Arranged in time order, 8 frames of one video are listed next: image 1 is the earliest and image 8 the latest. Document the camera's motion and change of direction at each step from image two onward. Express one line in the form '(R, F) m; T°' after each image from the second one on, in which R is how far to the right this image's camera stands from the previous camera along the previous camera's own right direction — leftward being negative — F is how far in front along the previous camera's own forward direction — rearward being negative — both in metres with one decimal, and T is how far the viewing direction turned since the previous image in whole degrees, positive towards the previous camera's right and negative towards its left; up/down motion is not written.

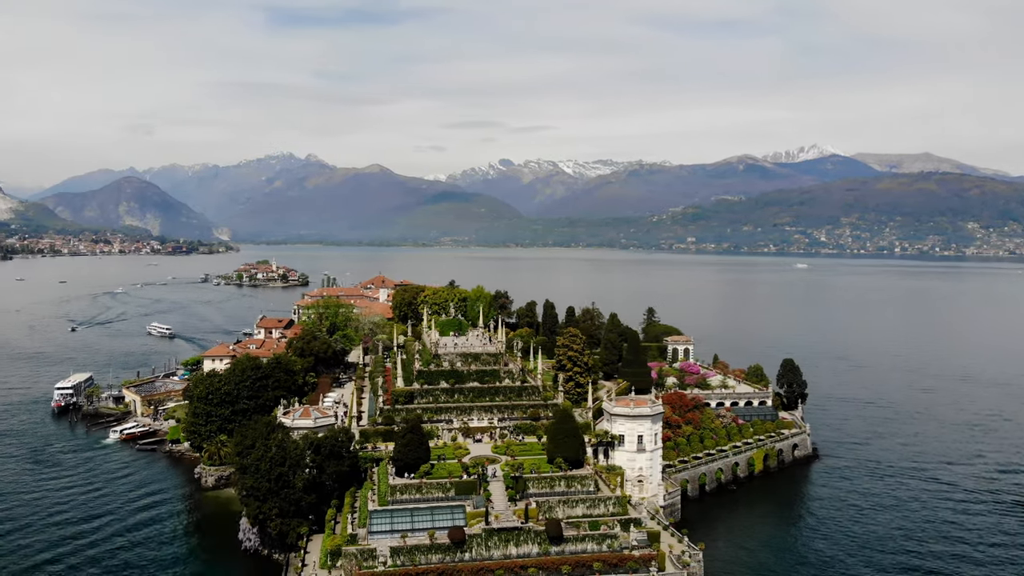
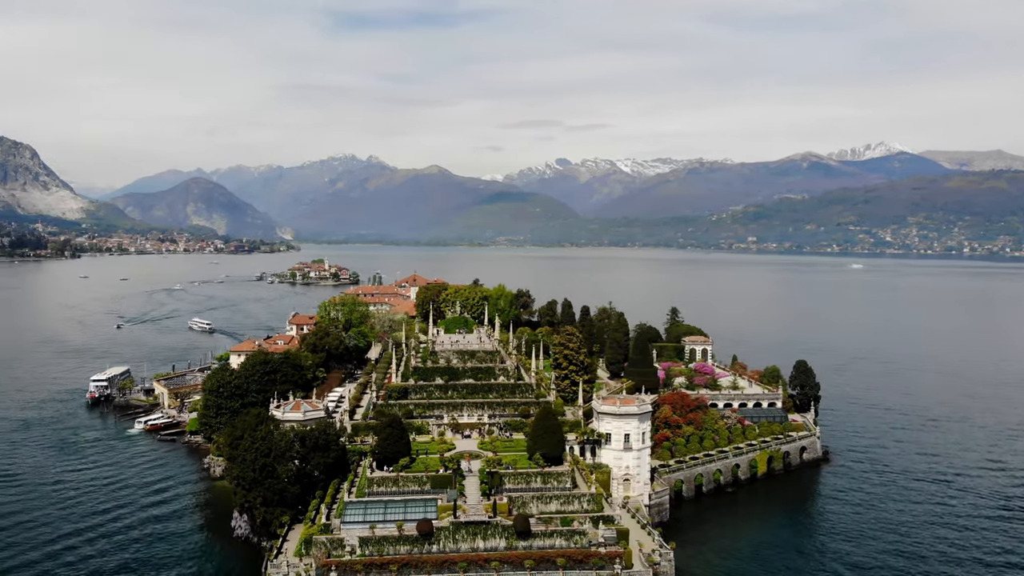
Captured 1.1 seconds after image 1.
(+4.0, -0.5) m; -4°
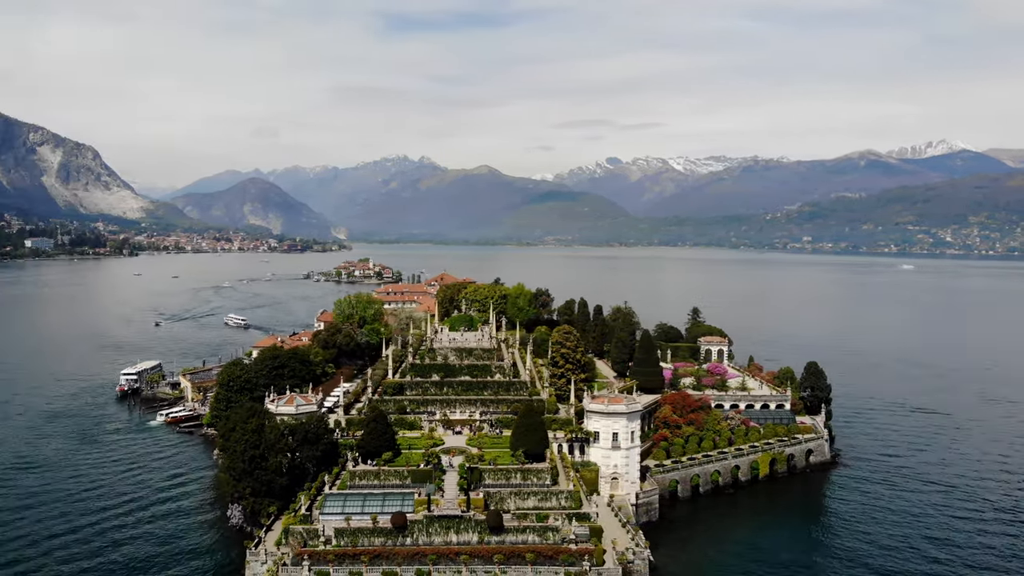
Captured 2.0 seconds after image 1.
(+3.5, -0.4) m; -4°
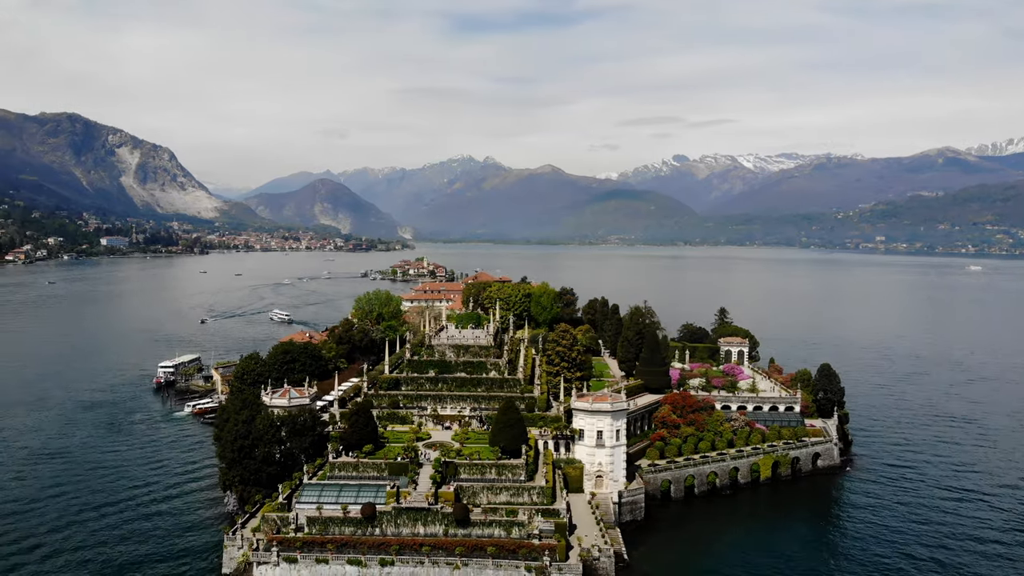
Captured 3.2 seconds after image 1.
(+4.6, -0.4) m; -5°
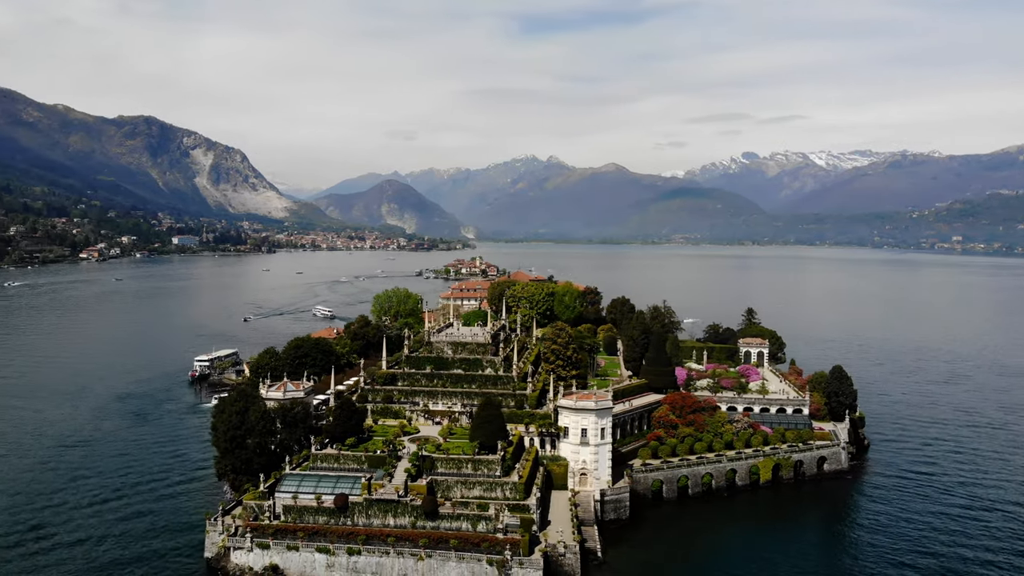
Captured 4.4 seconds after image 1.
(+4.6, -0.4) m; -5°
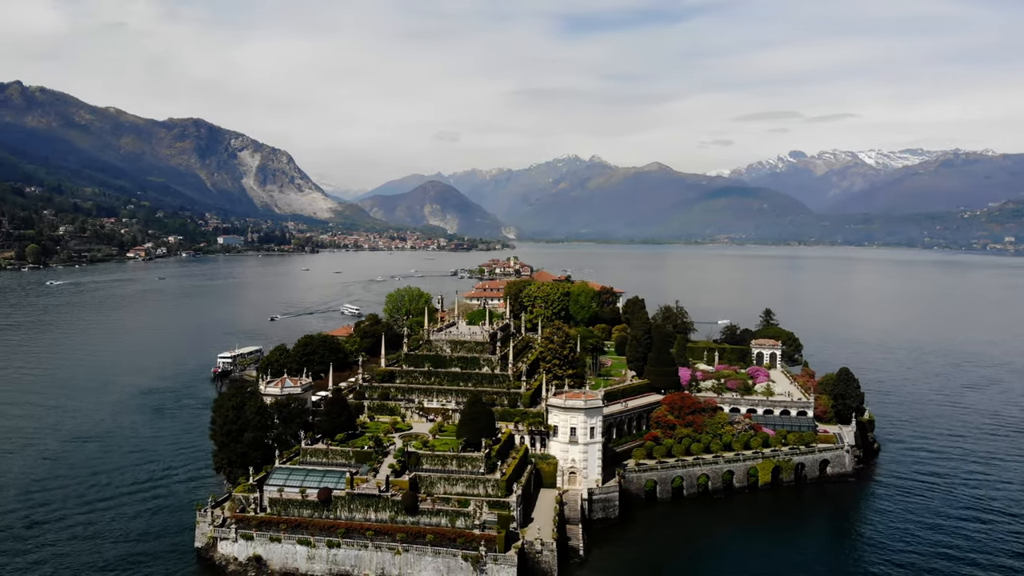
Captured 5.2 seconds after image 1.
(+3.1, -0.3) m; -3°
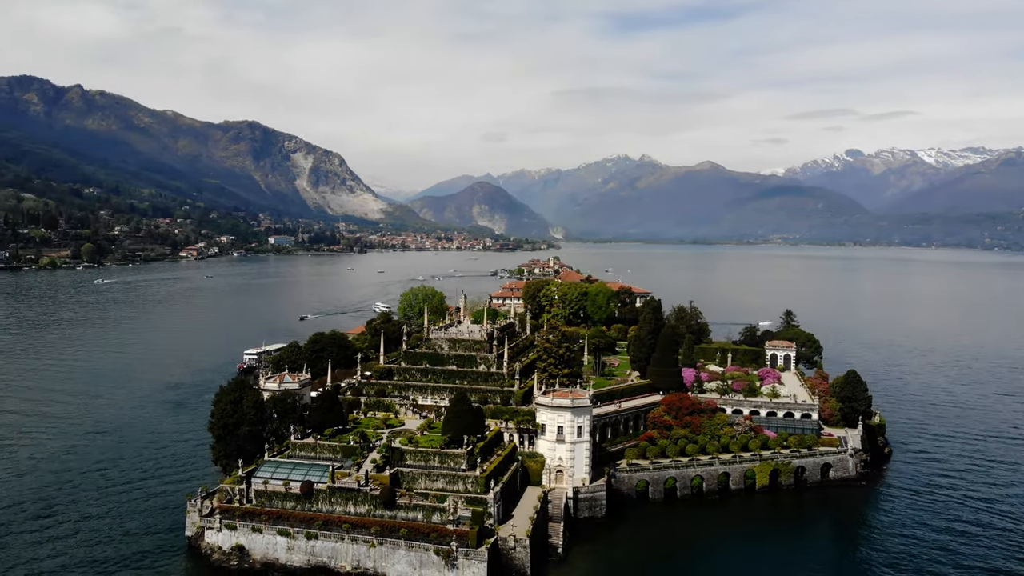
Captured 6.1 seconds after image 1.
(+3.7, -0.3) m; -4°
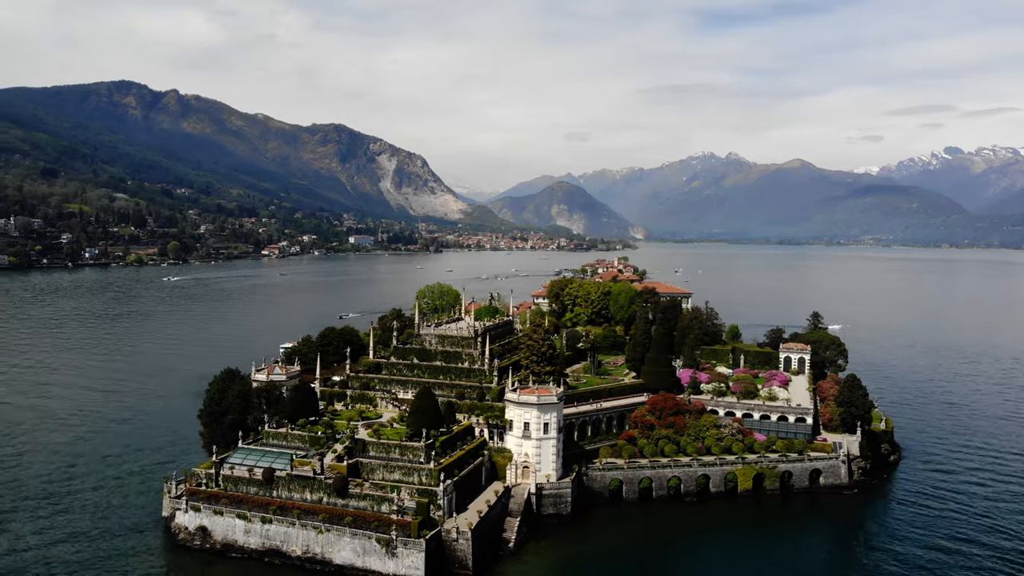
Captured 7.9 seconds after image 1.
(+6.9, -0.2) m; -7°
